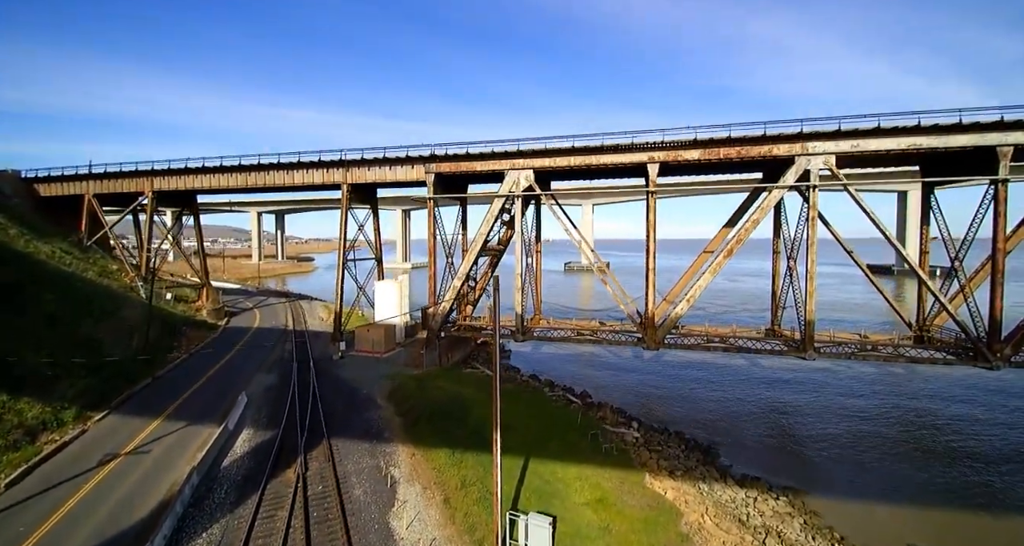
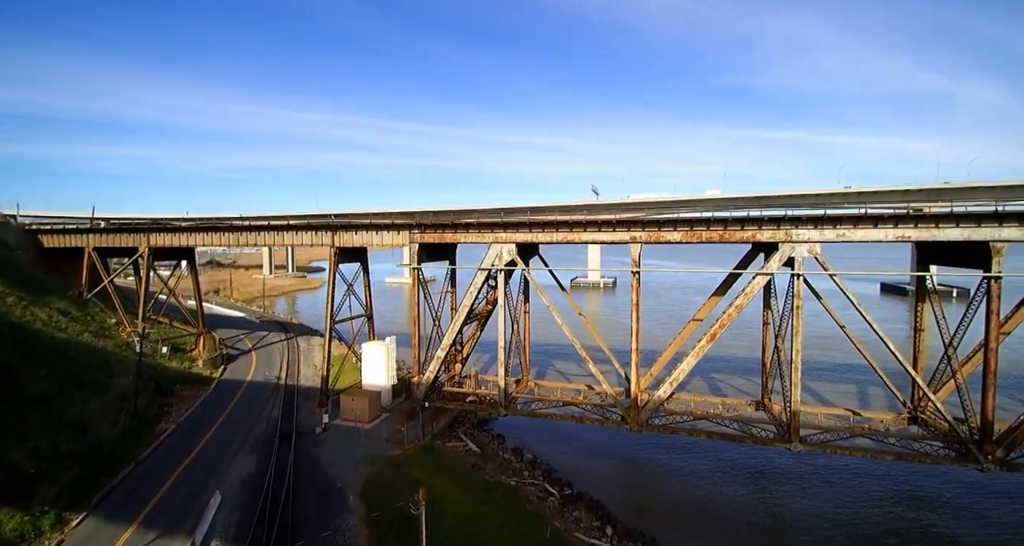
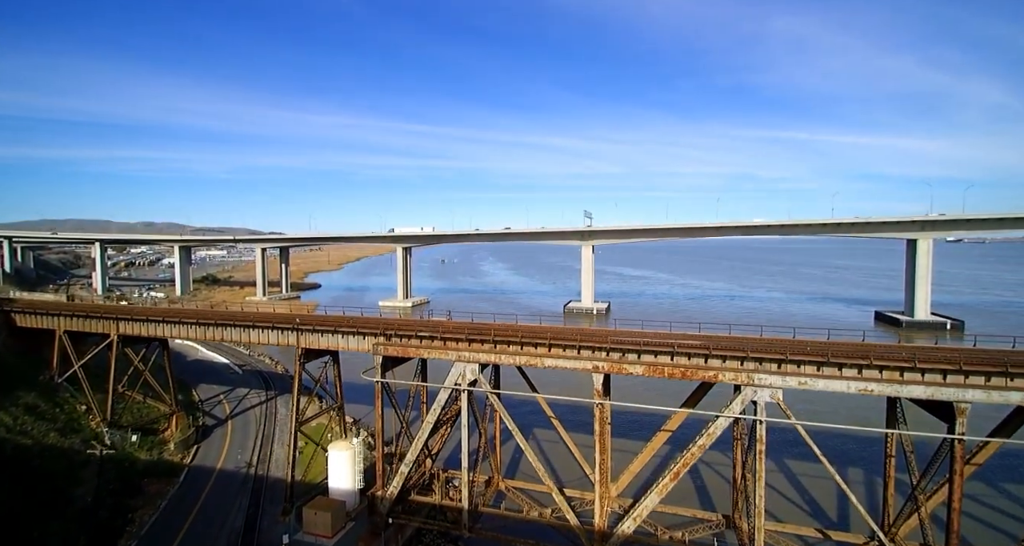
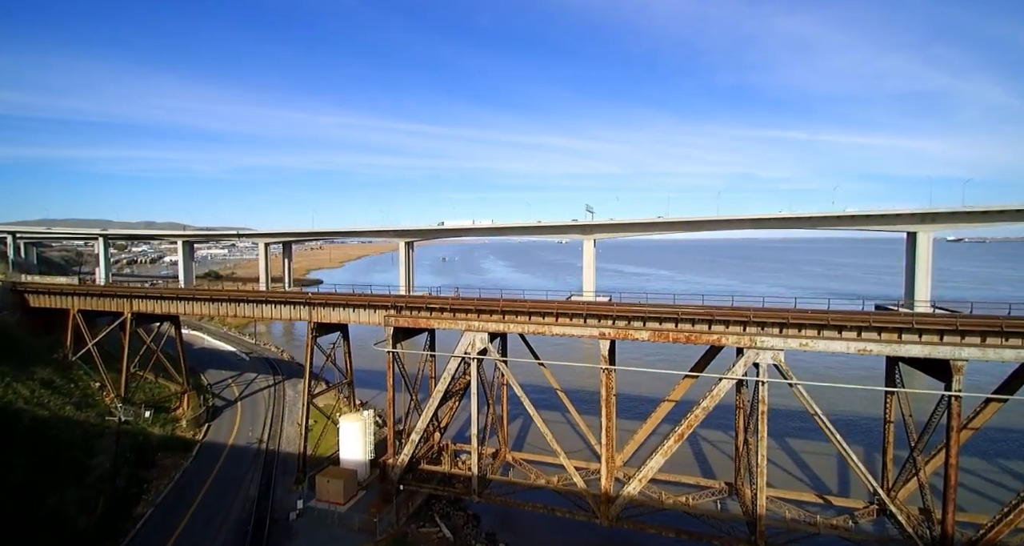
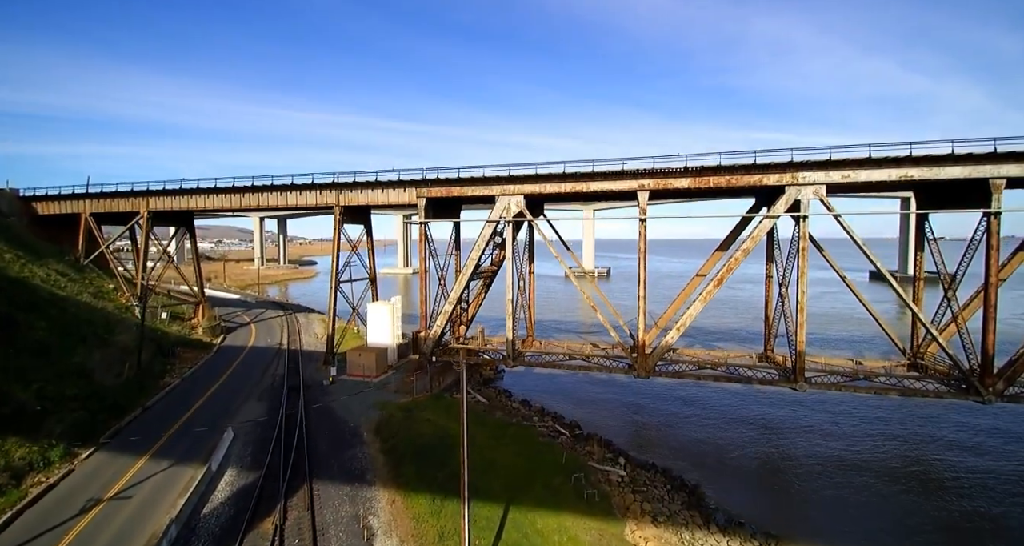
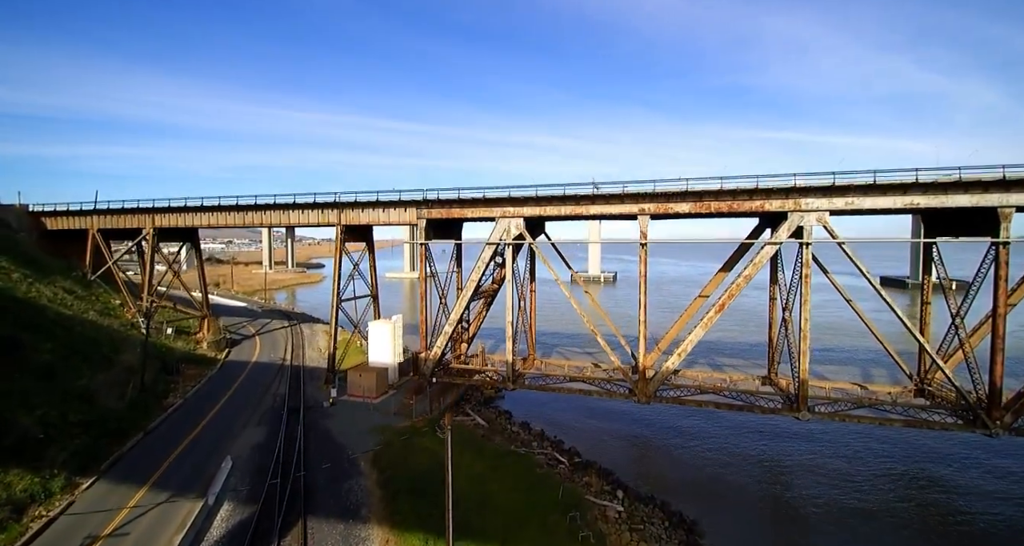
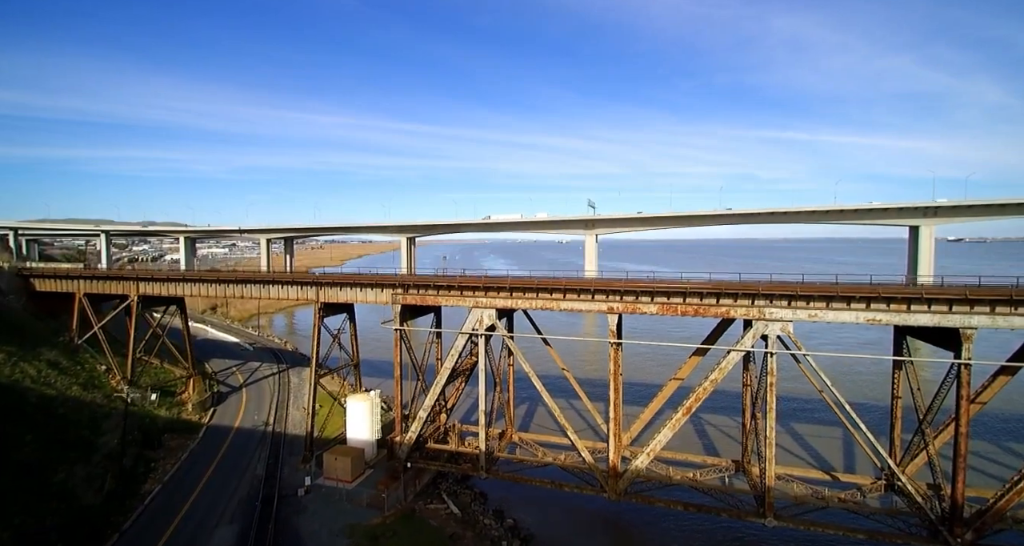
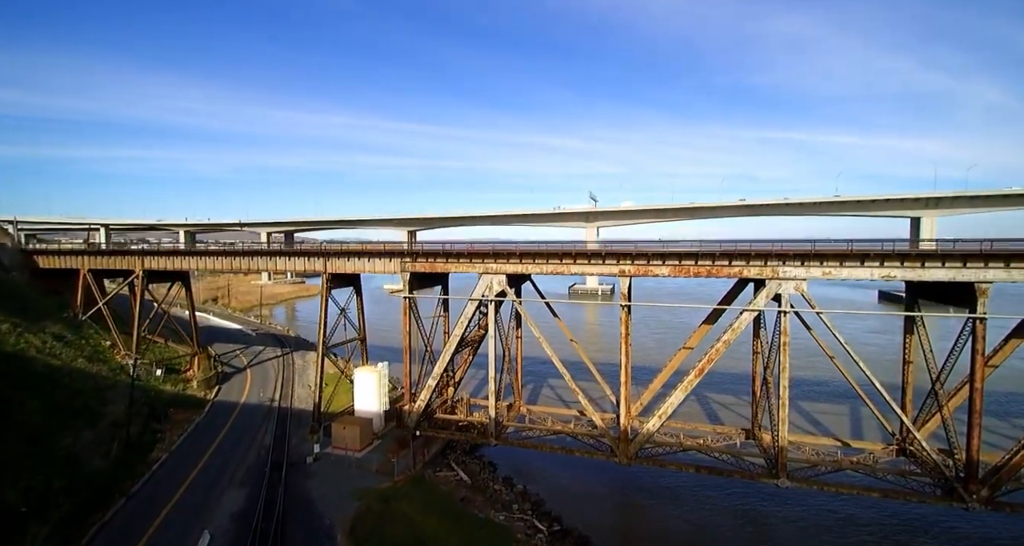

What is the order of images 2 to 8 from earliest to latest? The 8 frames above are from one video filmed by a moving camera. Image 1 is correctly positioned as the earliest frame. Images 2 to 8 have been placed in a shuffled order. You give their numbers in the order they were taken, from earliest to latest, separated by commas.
5, 6, 2, 8, 7, 4, 3
